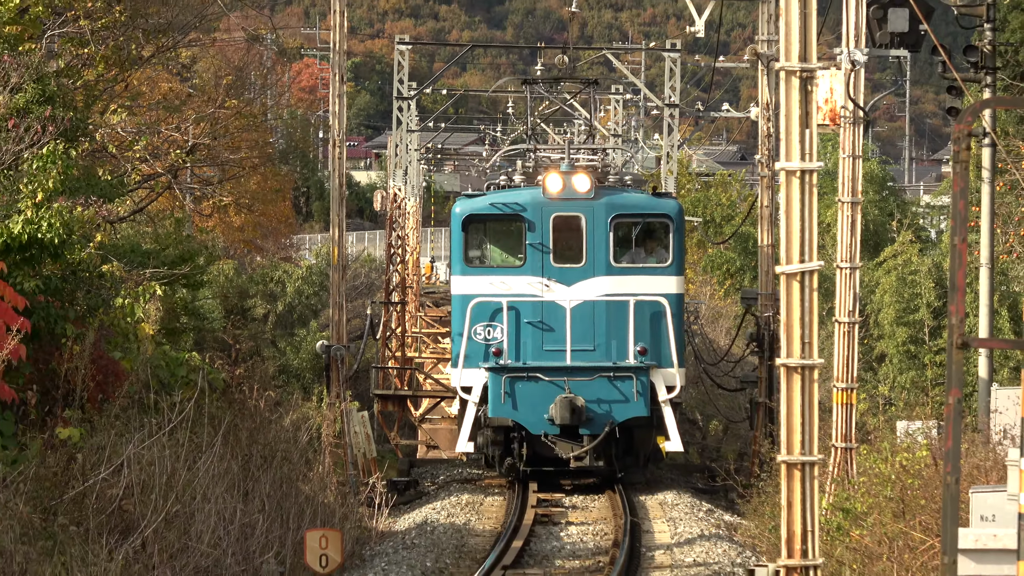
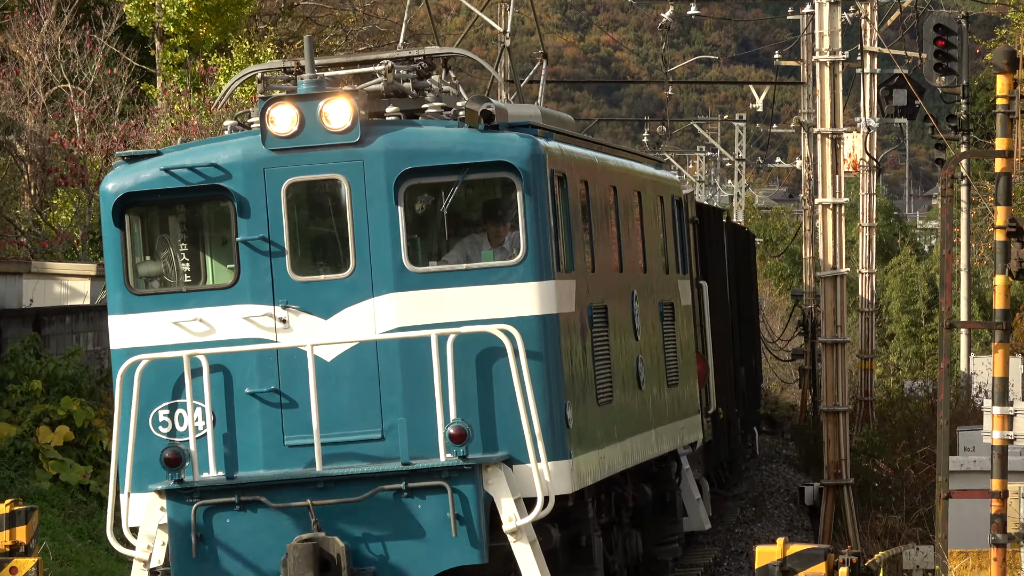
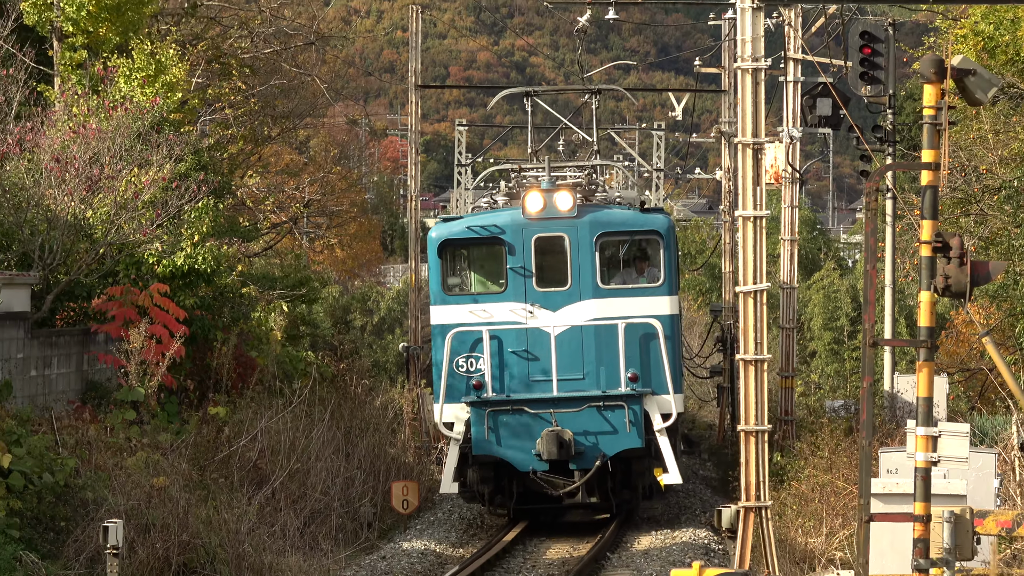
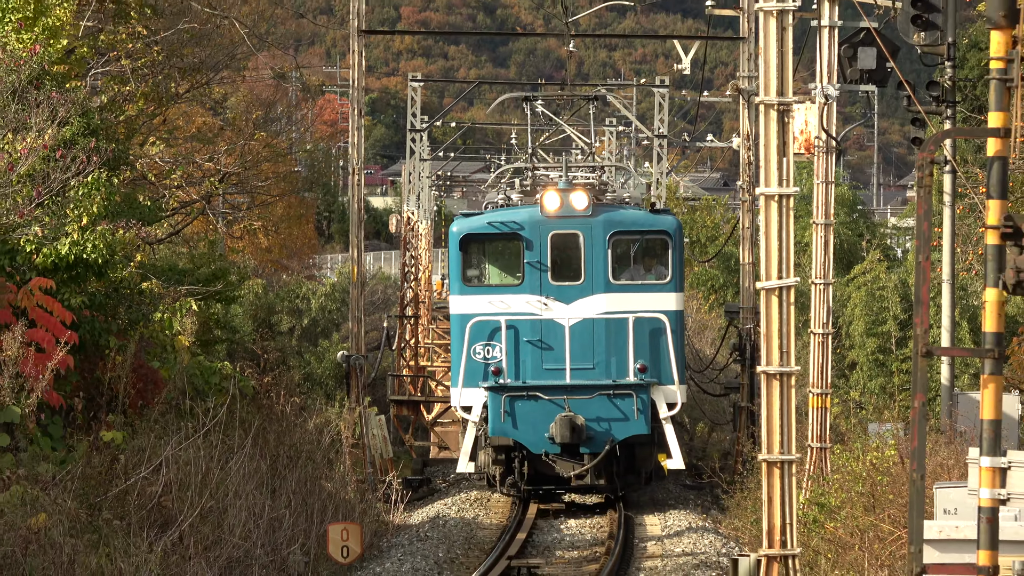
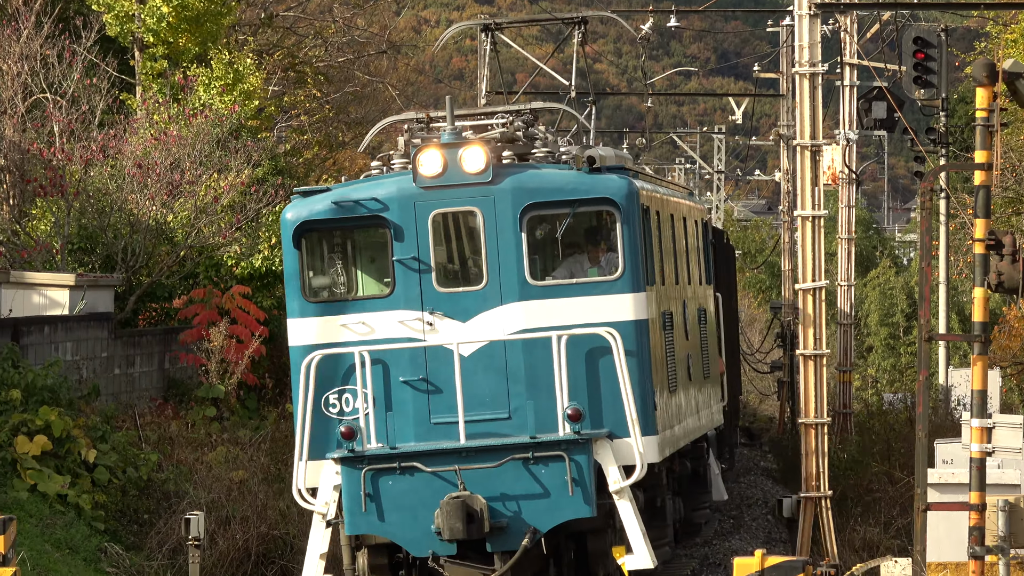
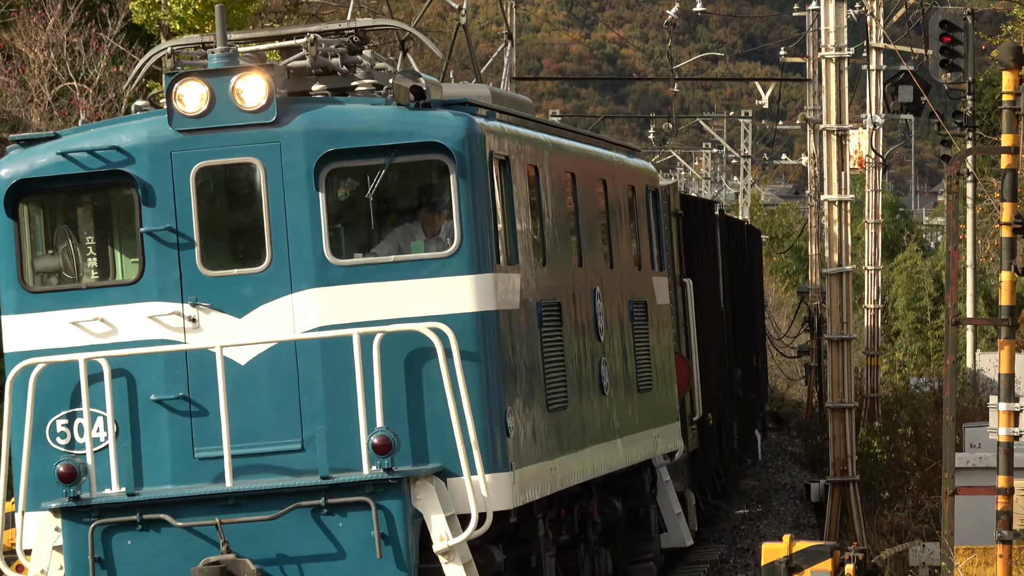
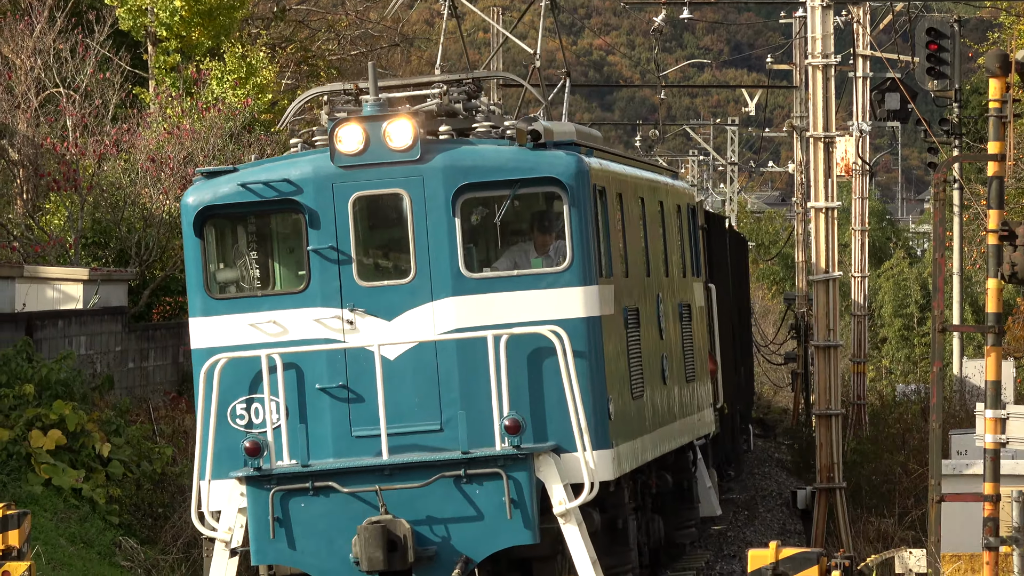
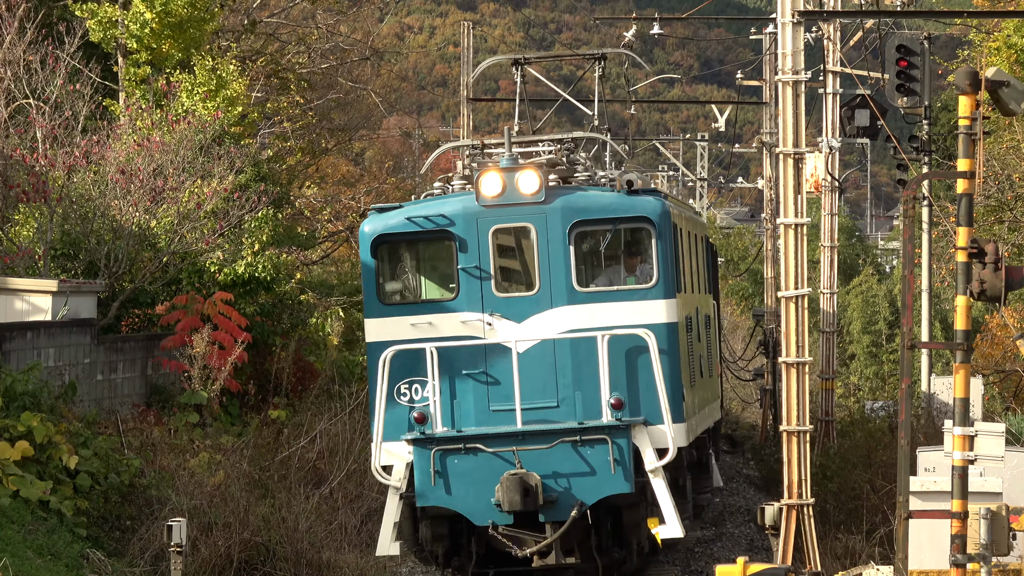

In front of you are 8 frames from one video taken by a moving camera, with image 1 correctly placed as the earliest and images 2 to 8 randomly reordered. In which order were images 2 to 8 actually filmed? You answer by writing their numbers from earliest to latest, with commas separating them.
4, 3, 8, 5, 7, 2, 6
